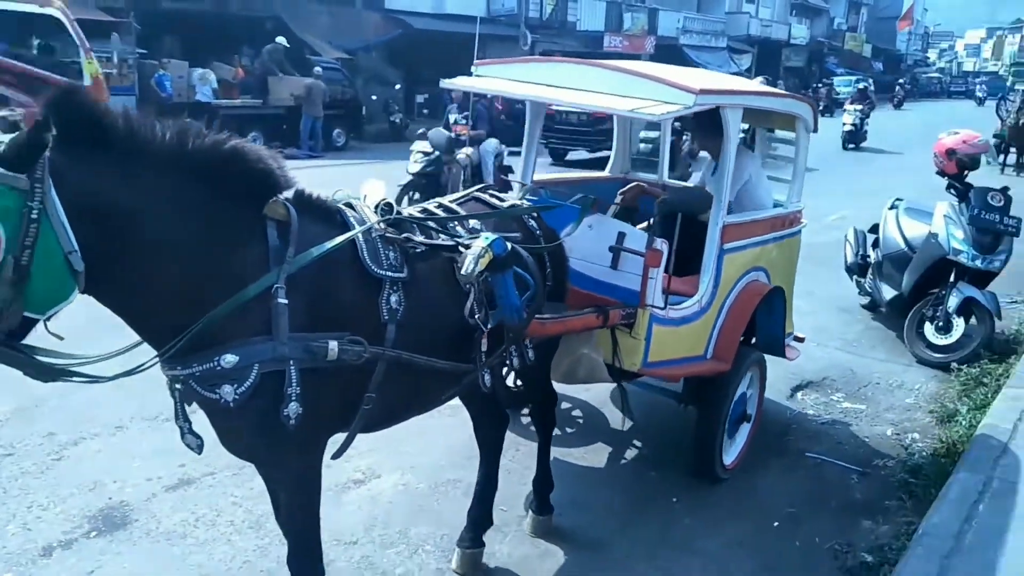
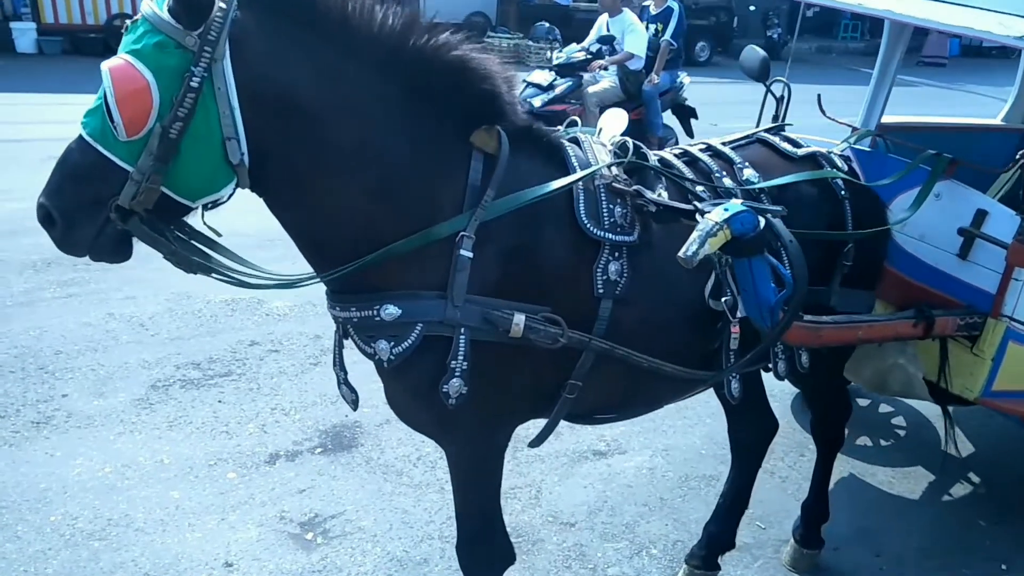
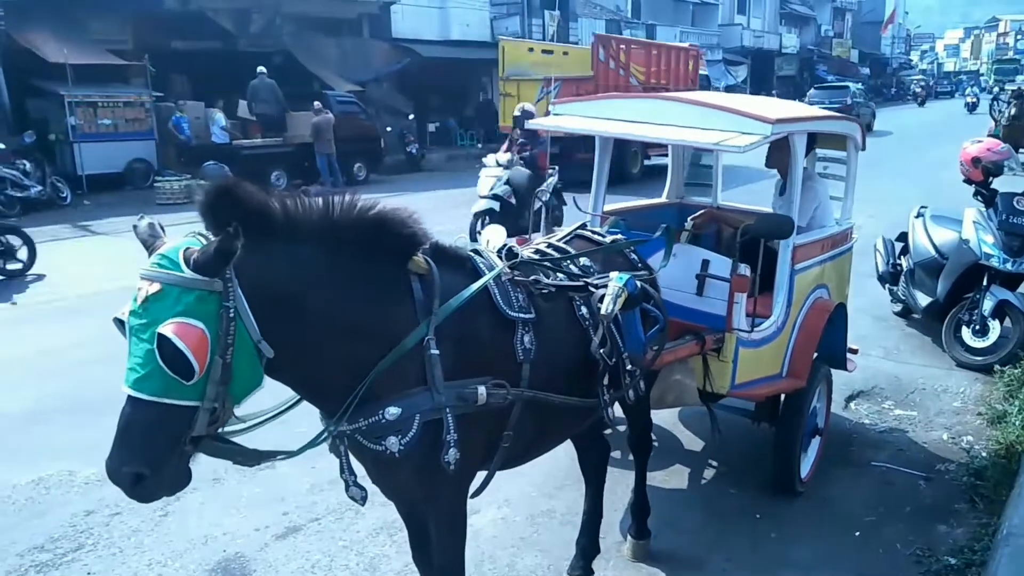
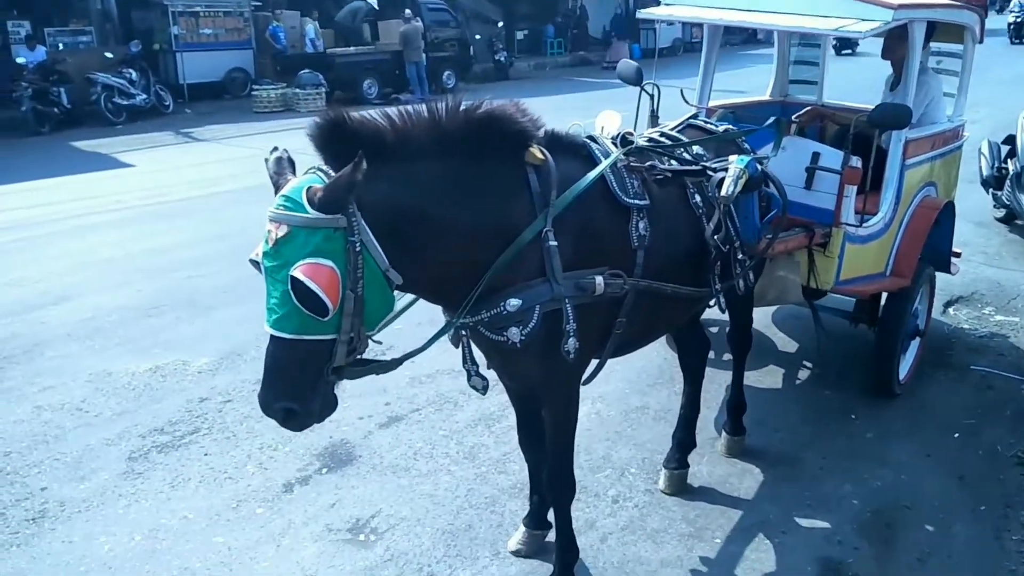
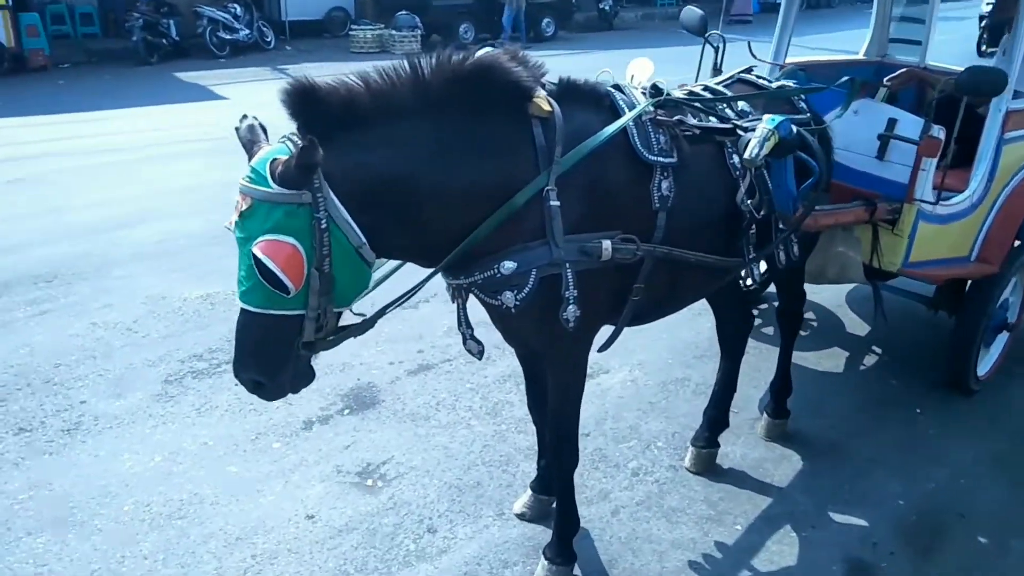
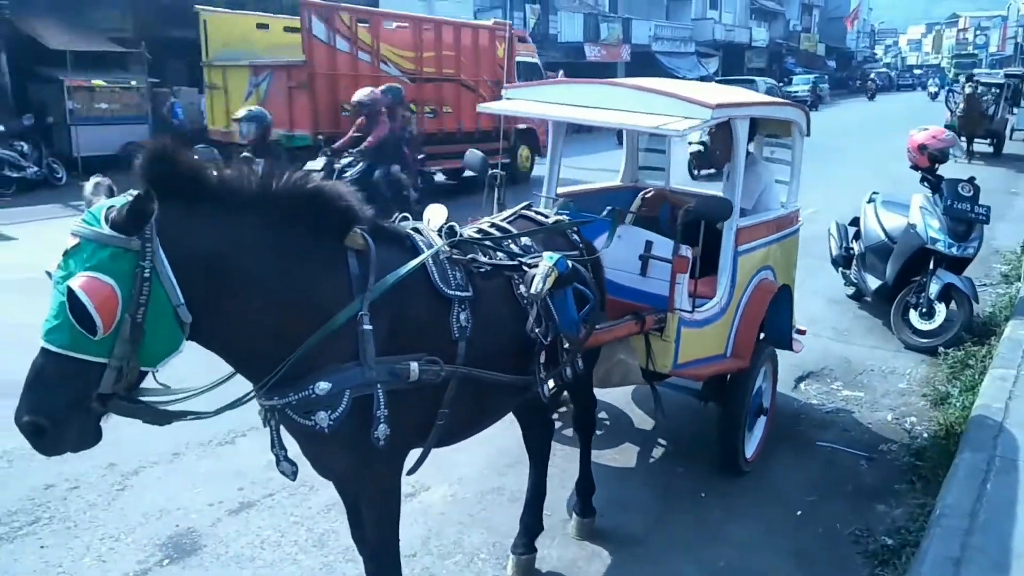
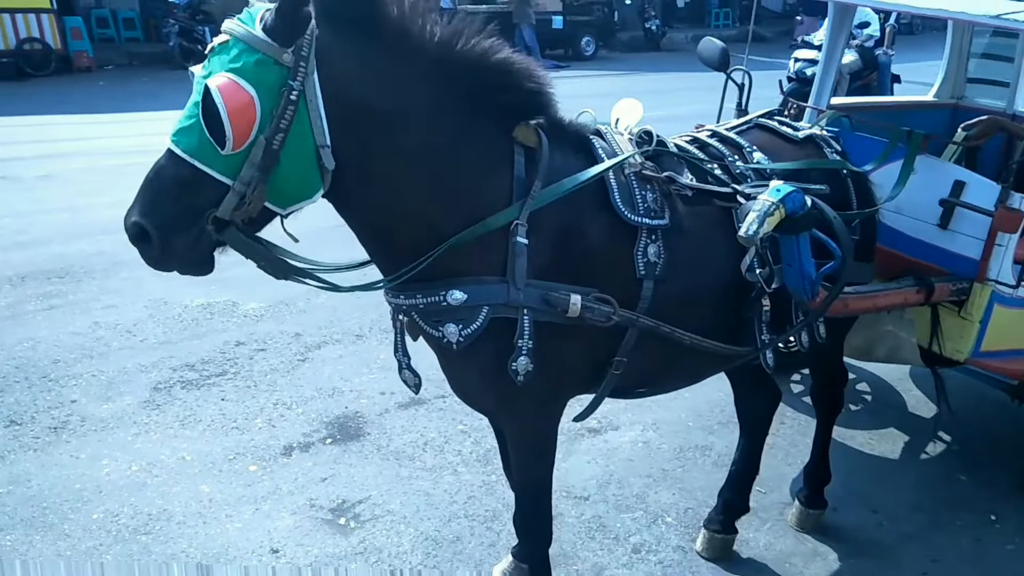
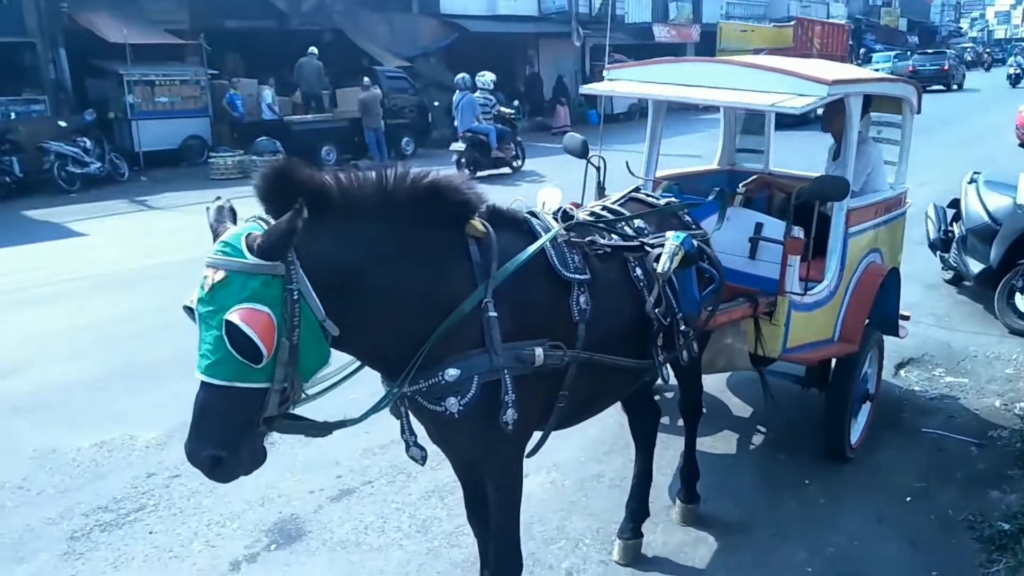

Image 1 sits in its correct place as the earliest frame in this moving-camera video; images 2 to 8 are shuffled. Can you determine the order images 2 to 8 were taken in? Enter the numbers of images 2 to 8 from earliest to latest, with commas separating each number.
6, 3, 8, 4, 5, 7, 2
